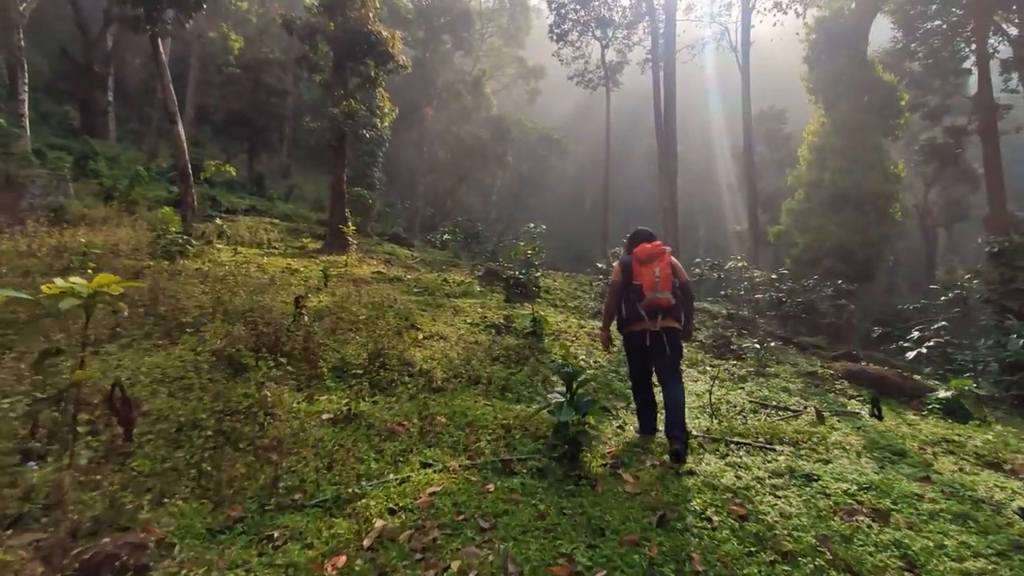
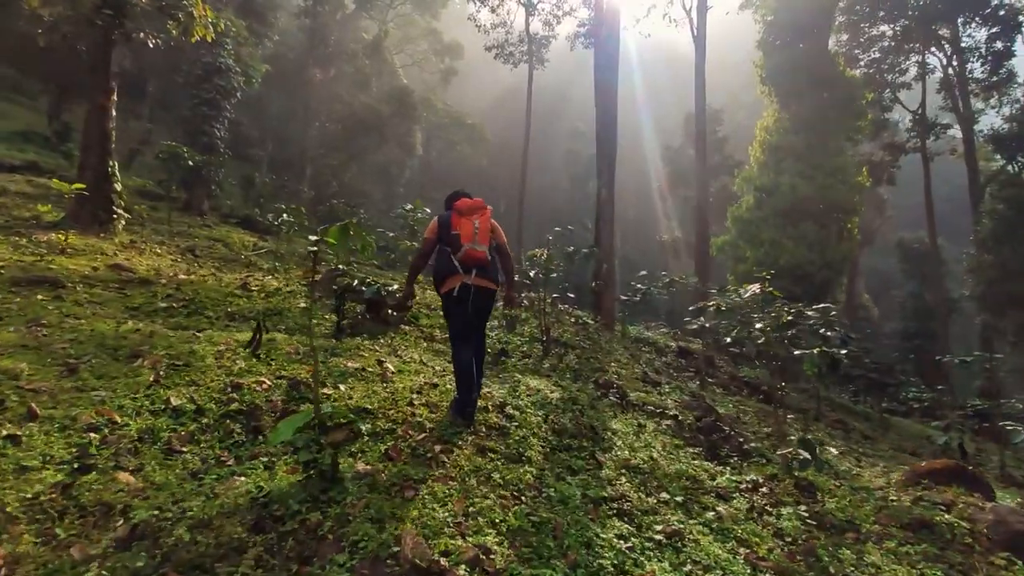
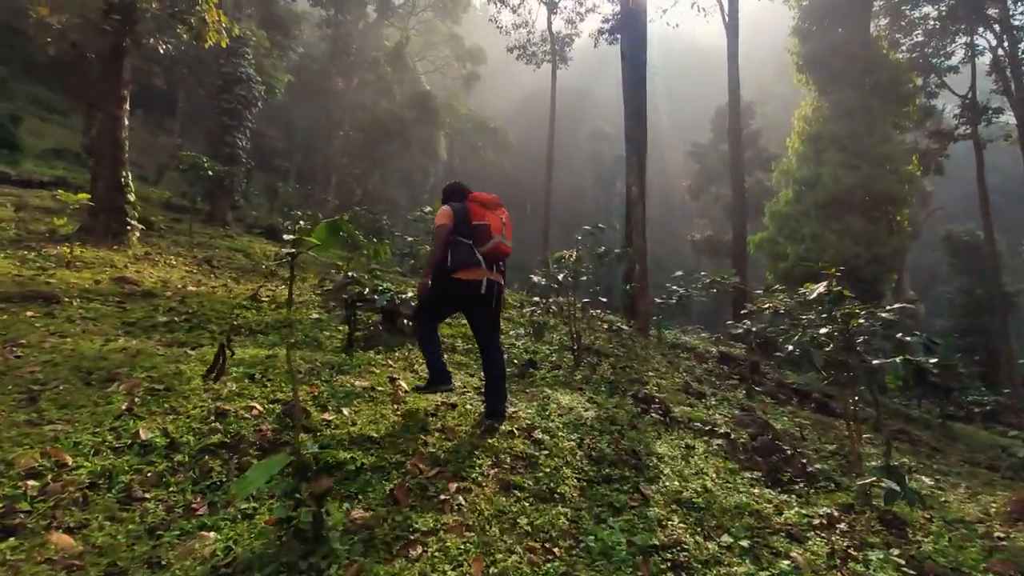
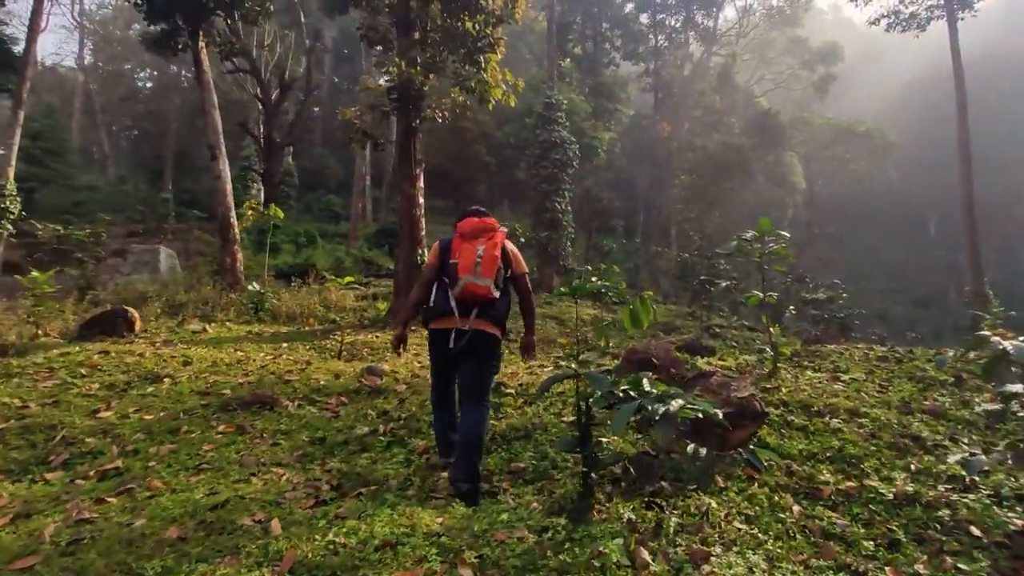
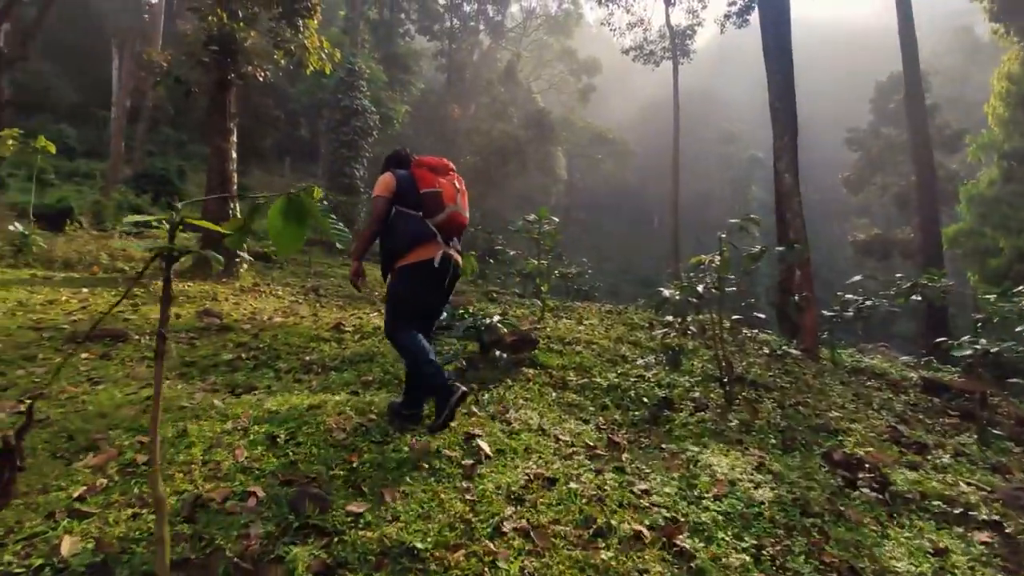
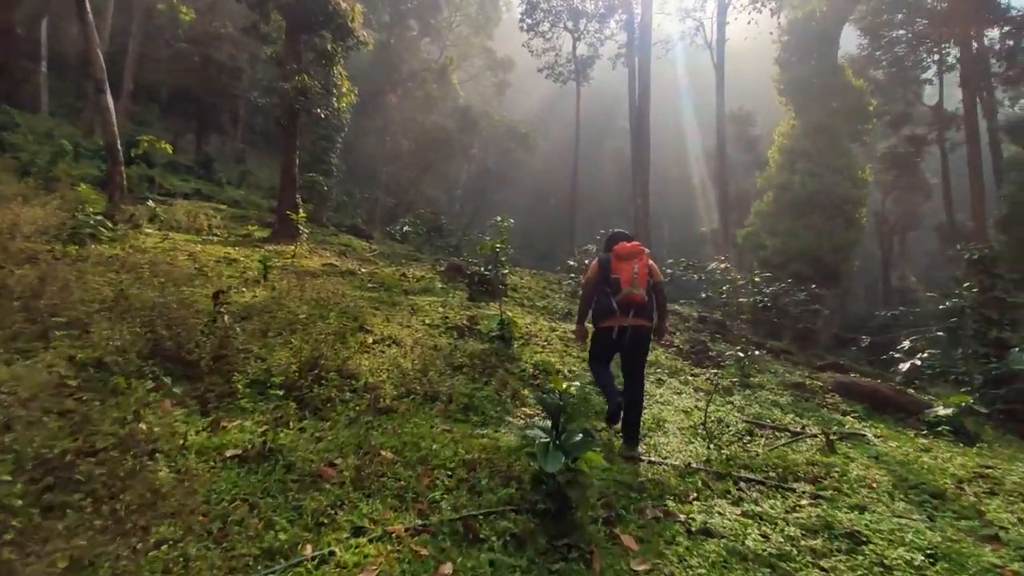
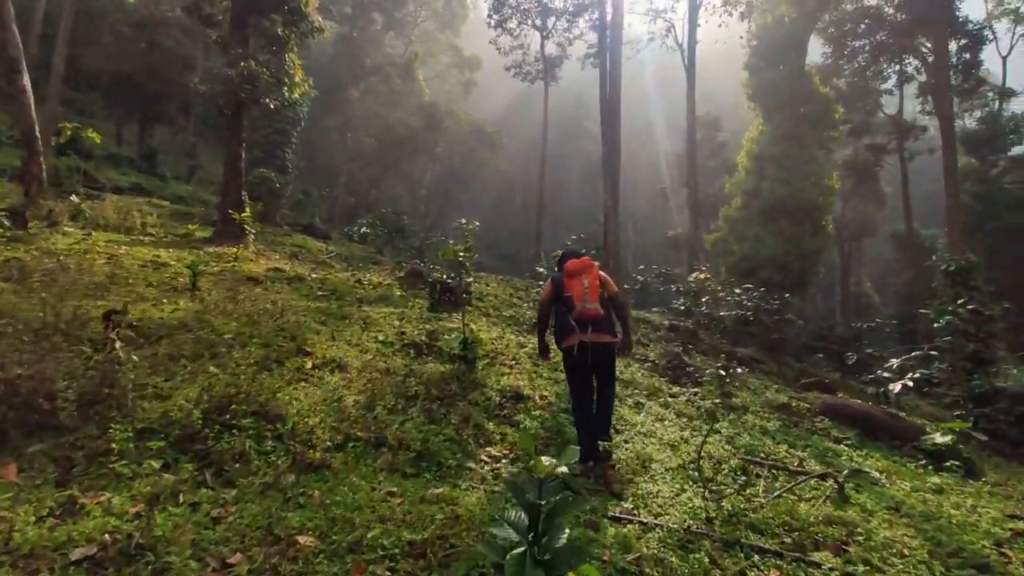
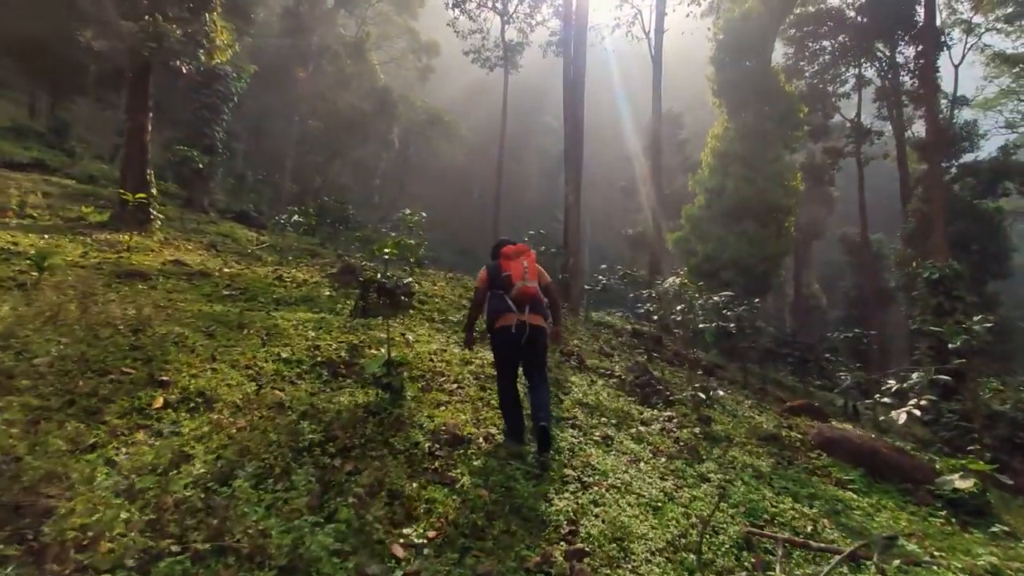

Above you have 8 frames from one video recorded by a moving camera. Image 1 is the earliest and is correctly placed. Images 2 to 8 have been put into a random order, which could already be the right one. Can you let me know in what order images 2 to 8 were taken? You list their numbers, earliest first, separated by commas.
6, 7, 8, 2, 3, 5, 4
